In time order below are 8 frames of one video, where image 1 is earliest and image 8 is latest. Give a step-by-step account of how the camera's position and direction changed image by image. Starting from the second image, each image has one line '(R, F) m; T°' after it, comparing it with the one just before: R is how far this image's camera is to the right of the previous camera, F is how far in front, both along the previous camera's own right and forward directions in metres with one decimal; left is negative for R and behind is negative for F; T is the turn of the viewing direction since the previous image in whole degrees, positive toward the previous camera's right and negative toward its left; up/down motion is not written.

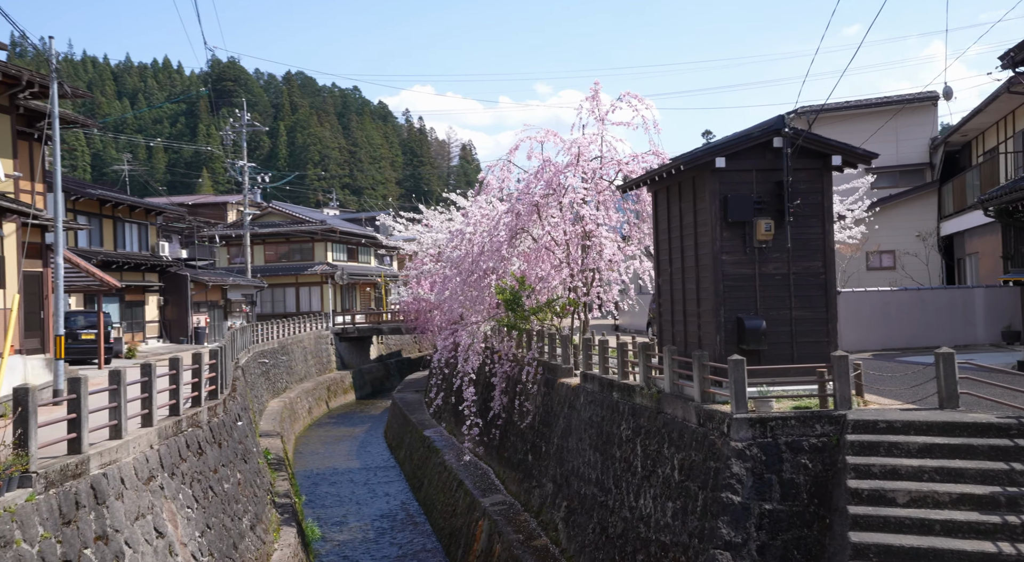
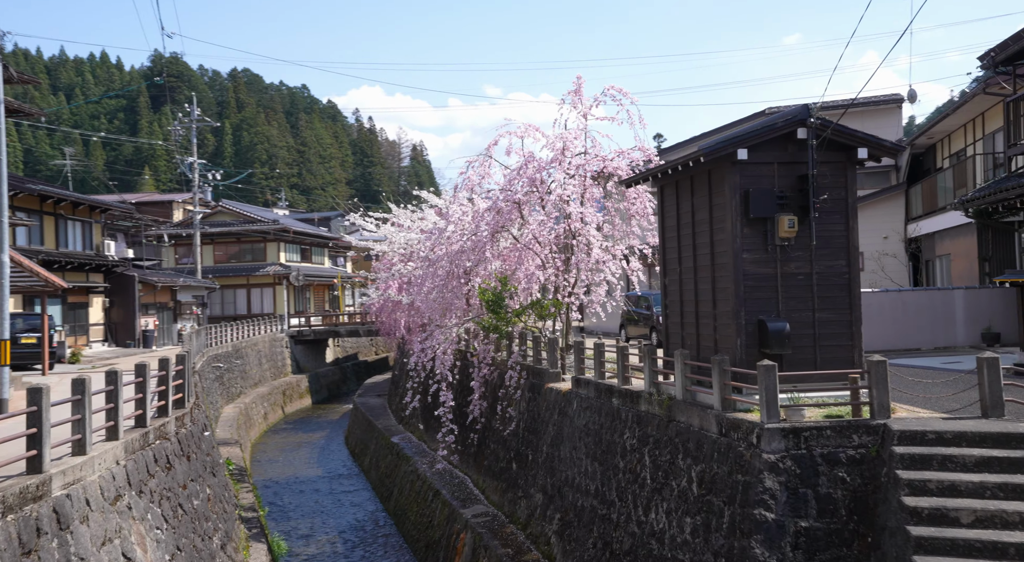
(-0.5, +0.7) m; +3°
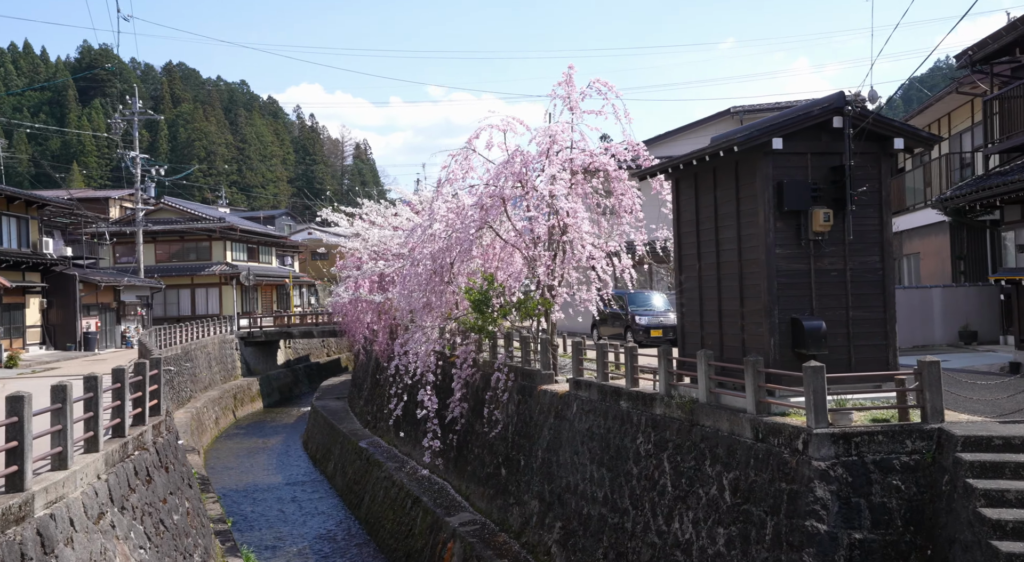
(-0.7, +0.6) m; +4°
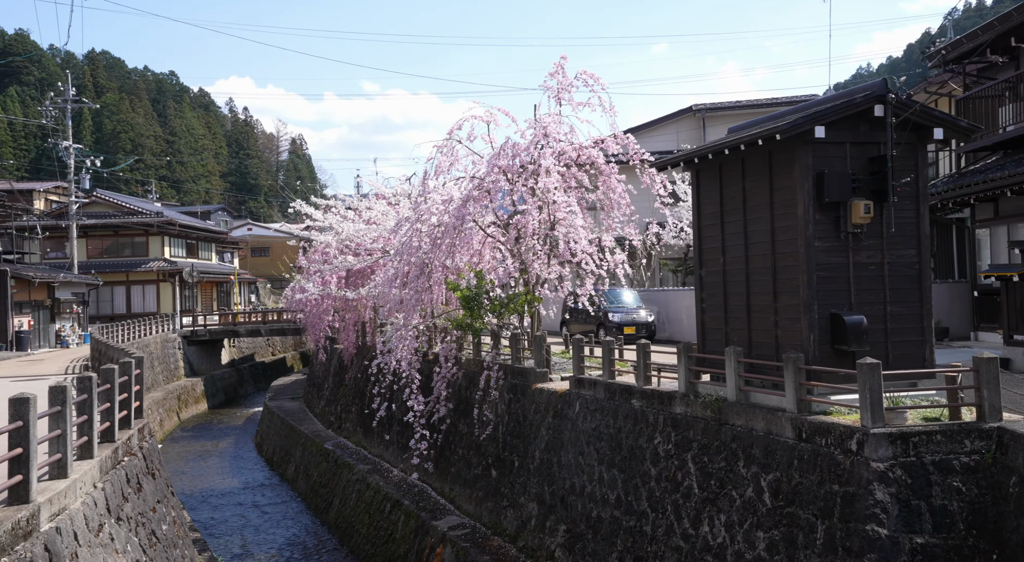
(-0.8, +0.5) m; +4°
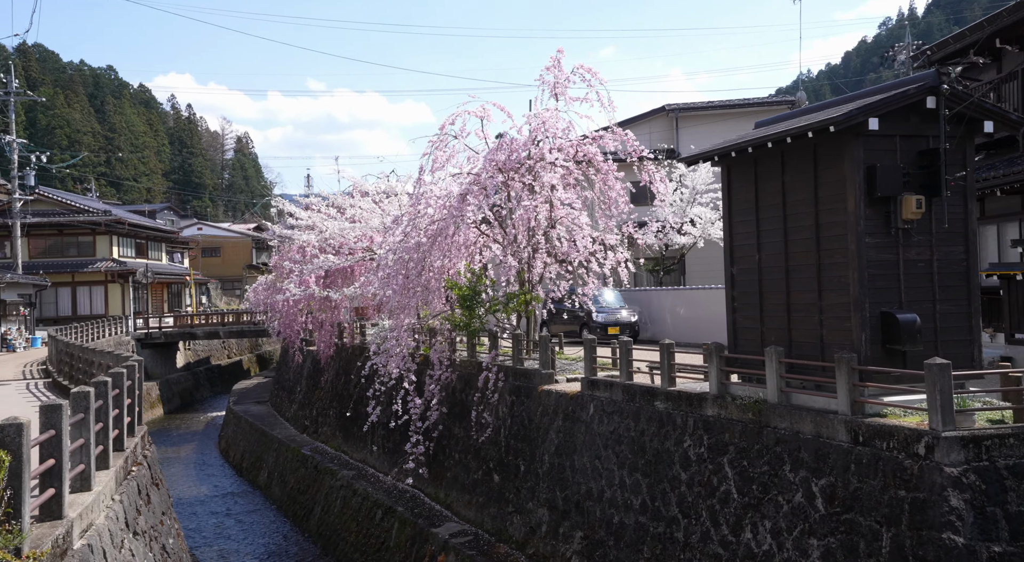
(-0.8, +0.4) m; +3°
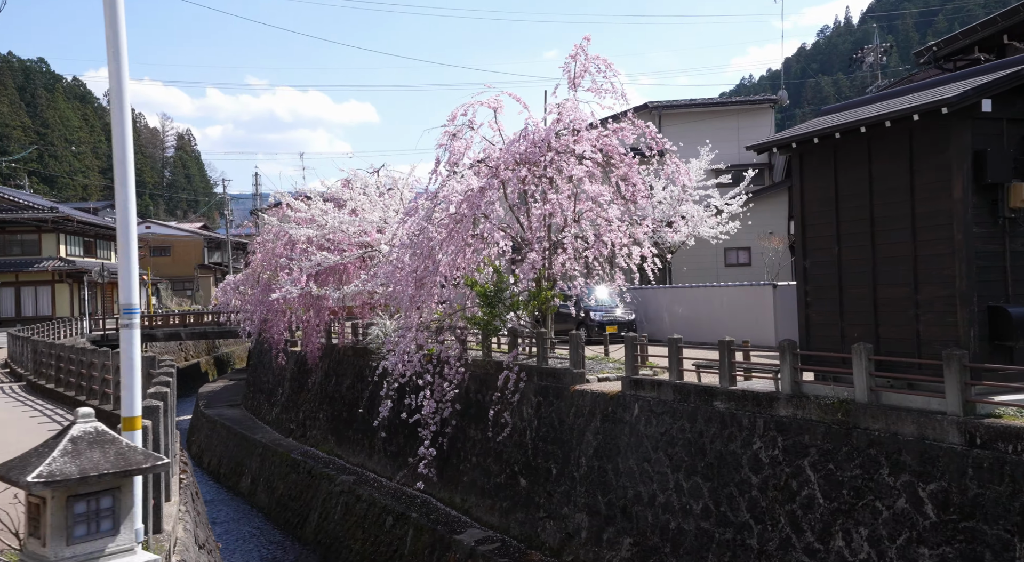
(-1.1, +0.7) m; +4°
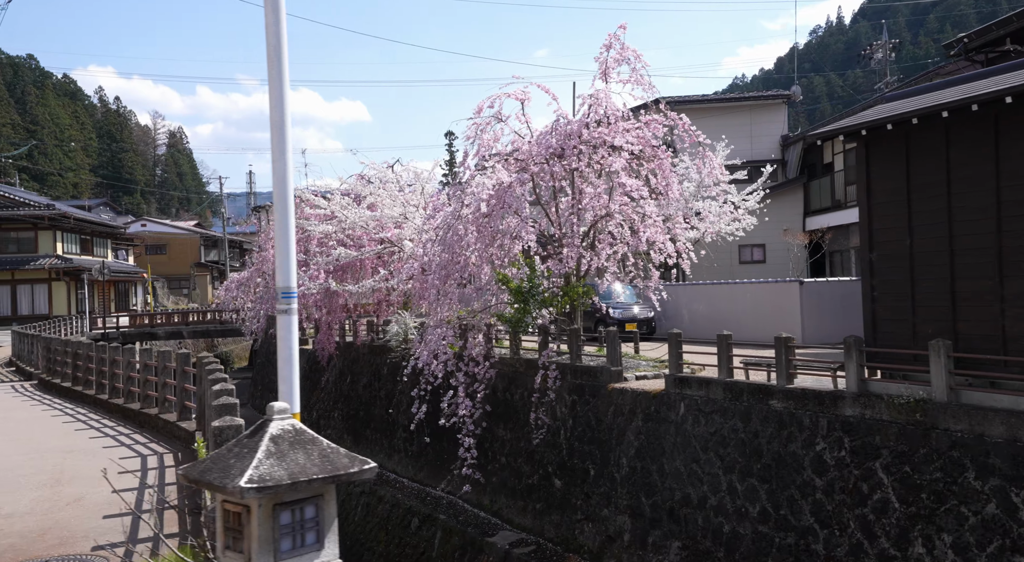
(-0.6, +0.4) m; +1°
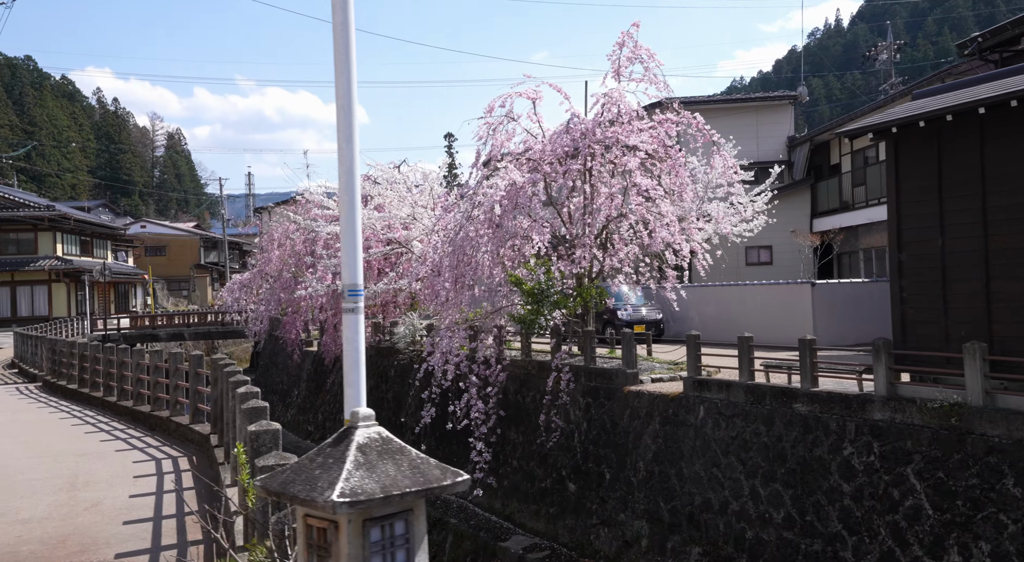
(-0.2, +0.2) m; 0°
